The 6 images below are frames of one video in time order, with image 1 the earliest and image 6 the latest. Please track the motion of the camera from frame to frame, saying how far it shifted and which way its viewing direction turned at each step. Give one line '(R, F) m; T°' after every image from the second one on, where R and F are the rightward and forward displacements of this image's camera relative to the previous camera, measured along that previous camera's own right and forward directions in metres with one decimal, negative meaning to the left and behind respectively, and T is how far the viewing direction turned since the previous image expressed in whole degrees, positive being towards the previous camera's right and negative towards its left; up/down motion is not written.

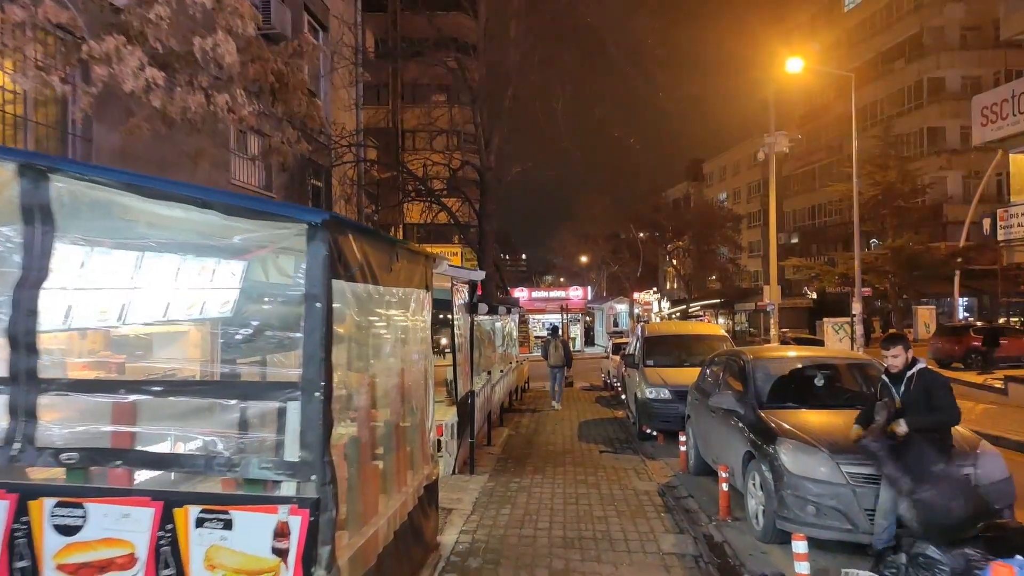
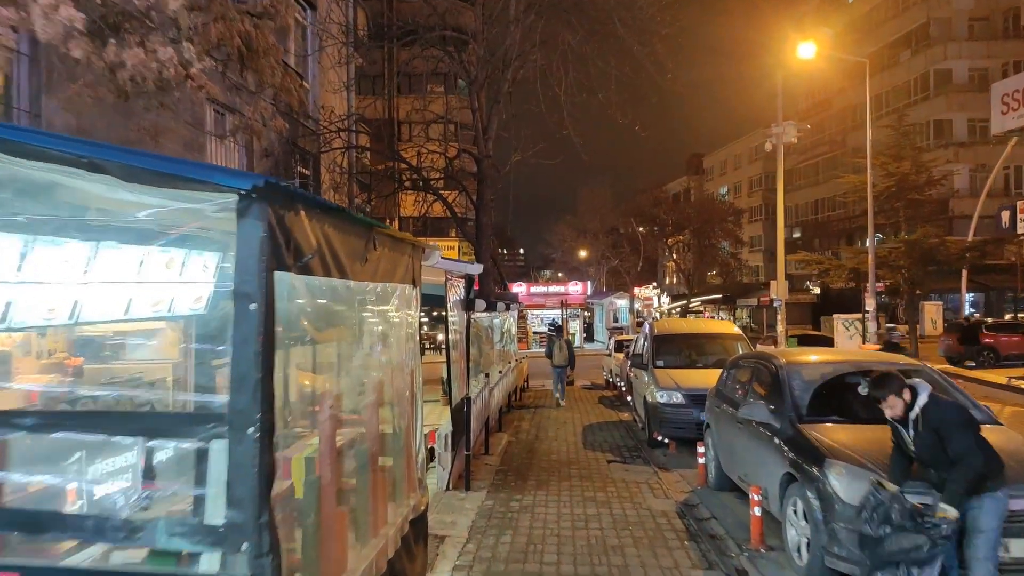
(0.0, +0.9) m; 0°
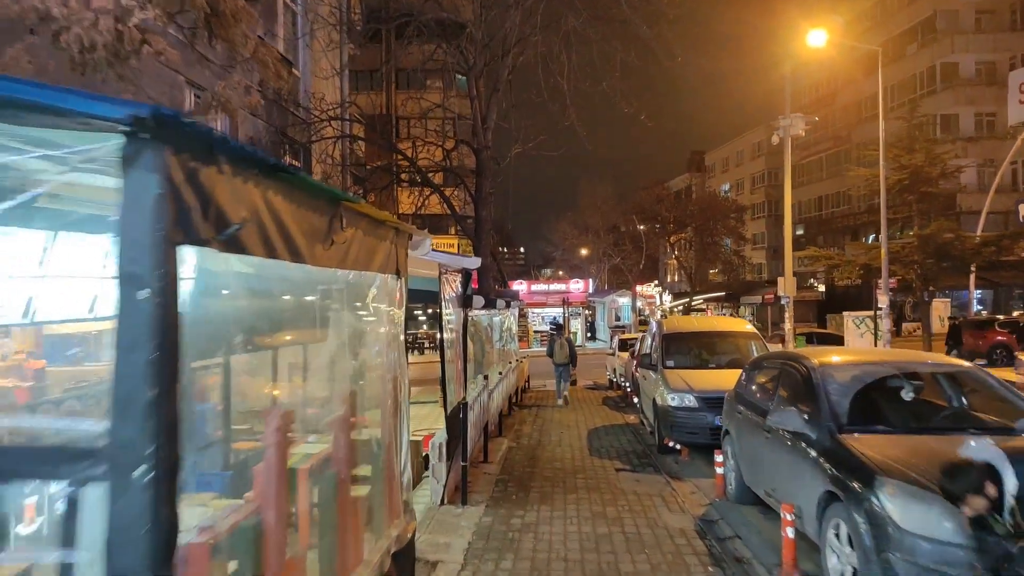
(0.0, +0.7) m; 0°
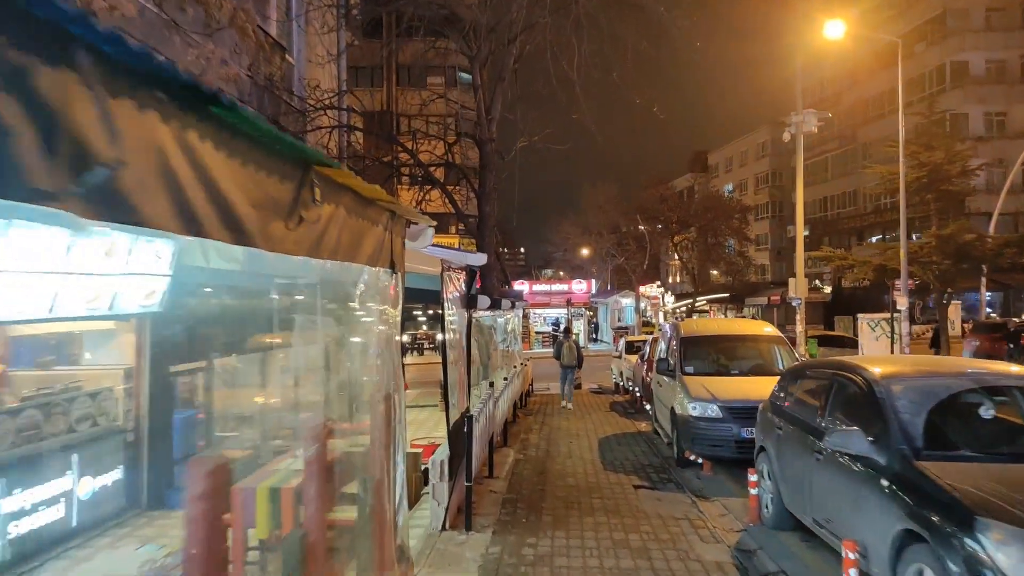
(-0.1, +0.8) m; 0°
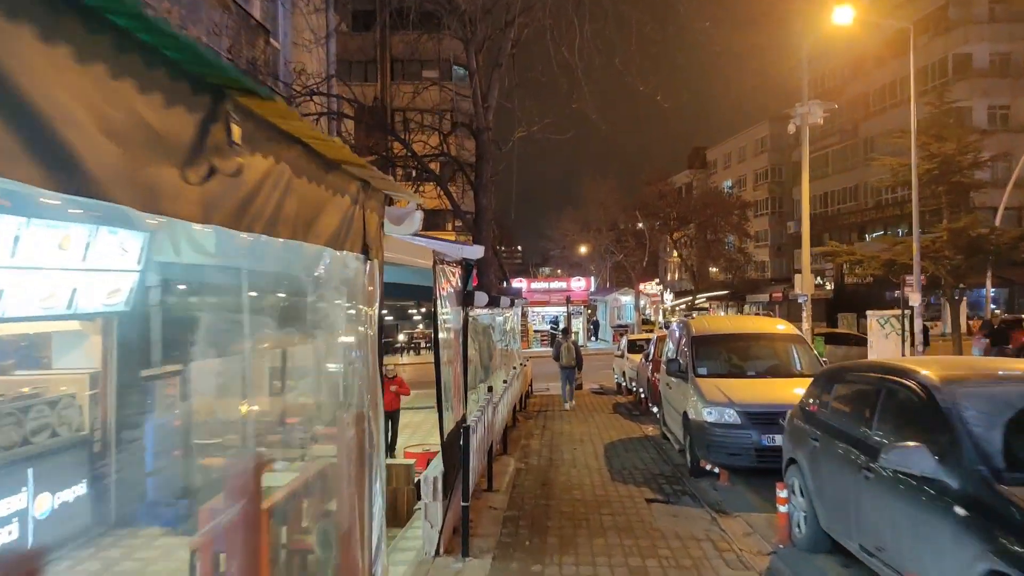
(0.0, +0.7) m; 0°
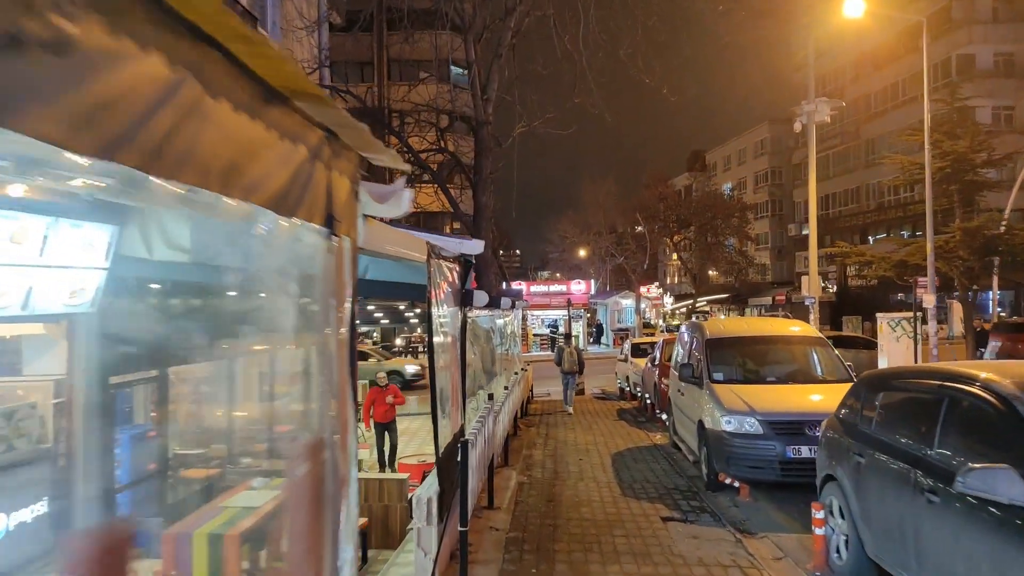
(0.0, +0.6) m; 0°
